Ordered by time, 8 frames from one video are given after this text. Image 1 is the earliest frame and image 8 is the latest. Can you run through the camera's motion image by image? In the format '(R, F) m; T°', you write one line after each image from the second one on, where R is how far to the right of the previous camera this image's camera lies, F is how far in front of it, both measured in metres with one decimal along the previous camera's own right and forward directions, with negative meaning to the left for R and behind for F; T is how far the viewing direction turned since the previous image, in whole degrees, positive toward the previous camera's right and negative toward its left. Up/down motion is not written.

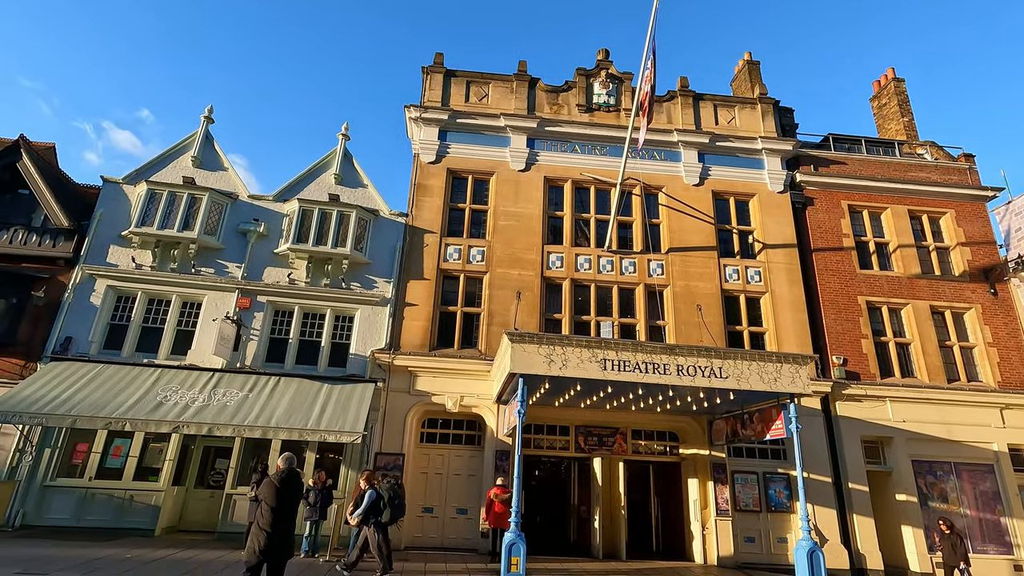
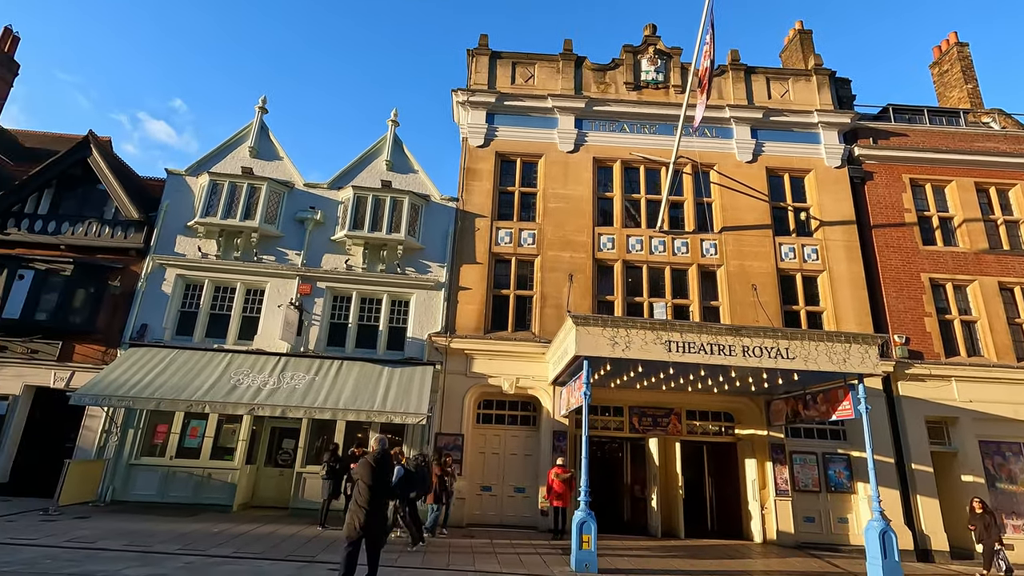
(-0.7, -0.1) m; -3°
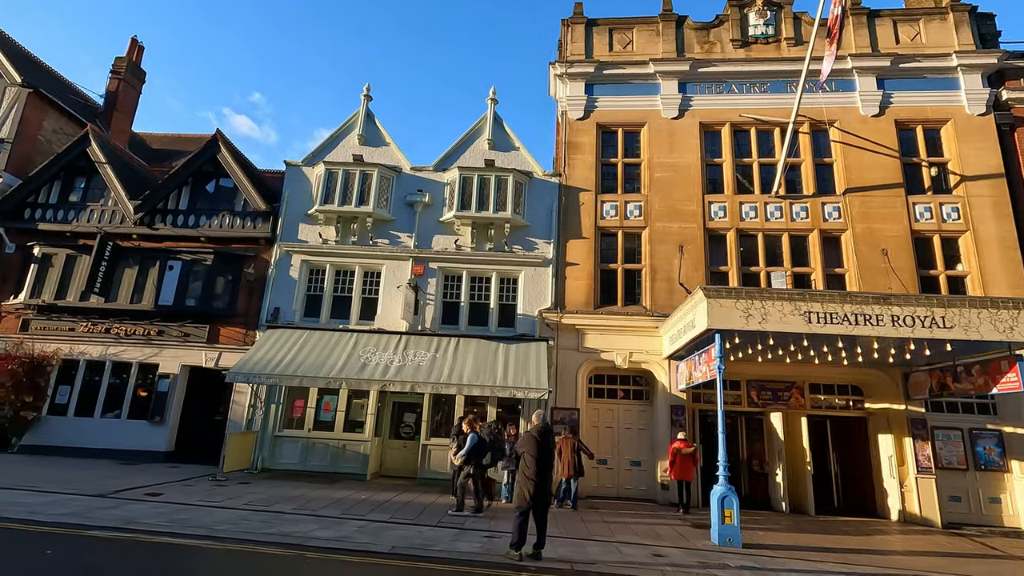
(-1.2, -0.1) m; -7°
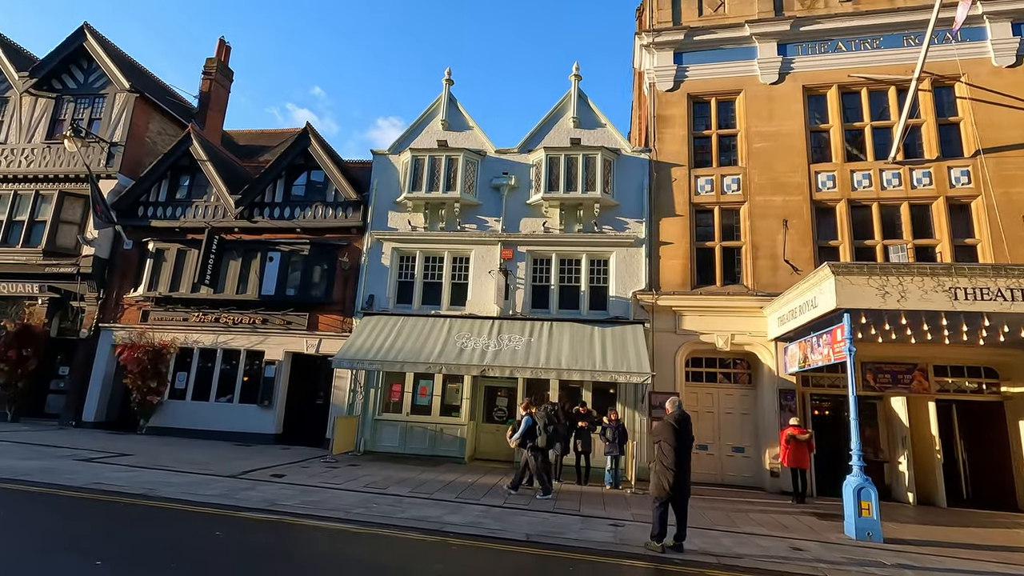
(-1.0, +0.2) m; -6°
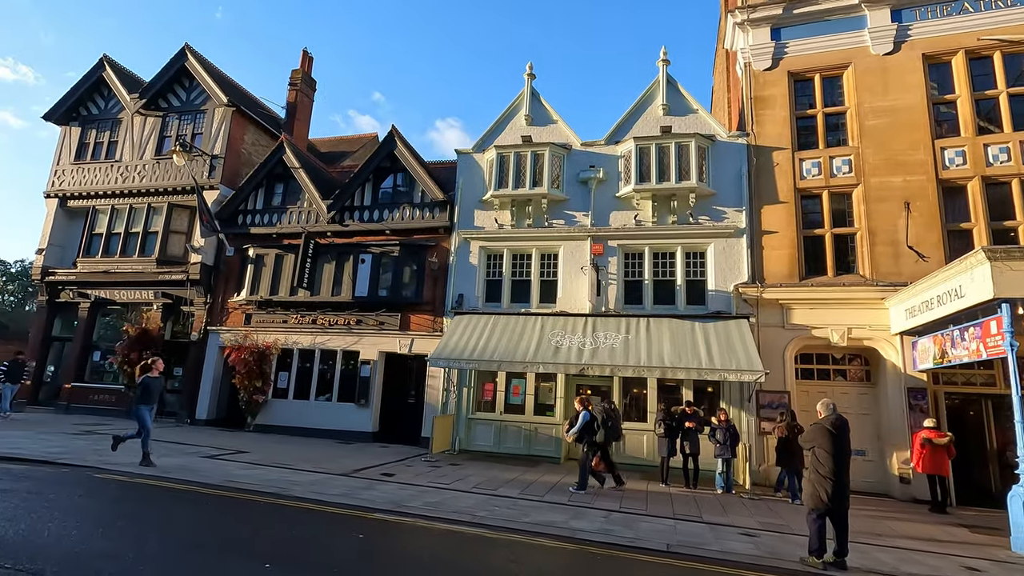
(-0.9, +0.2) m; -6°
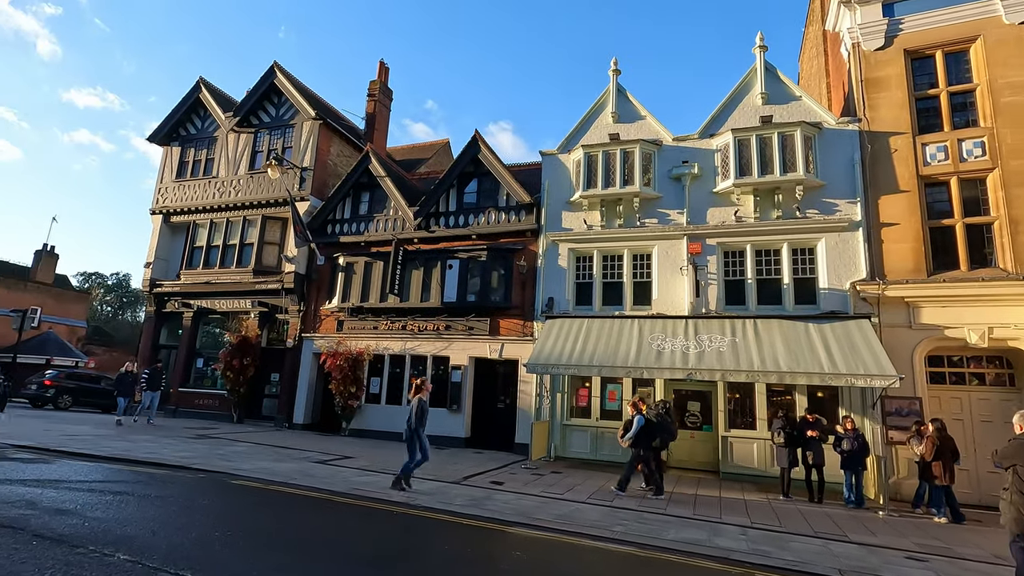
(-1.1, +0.2) m; -6°
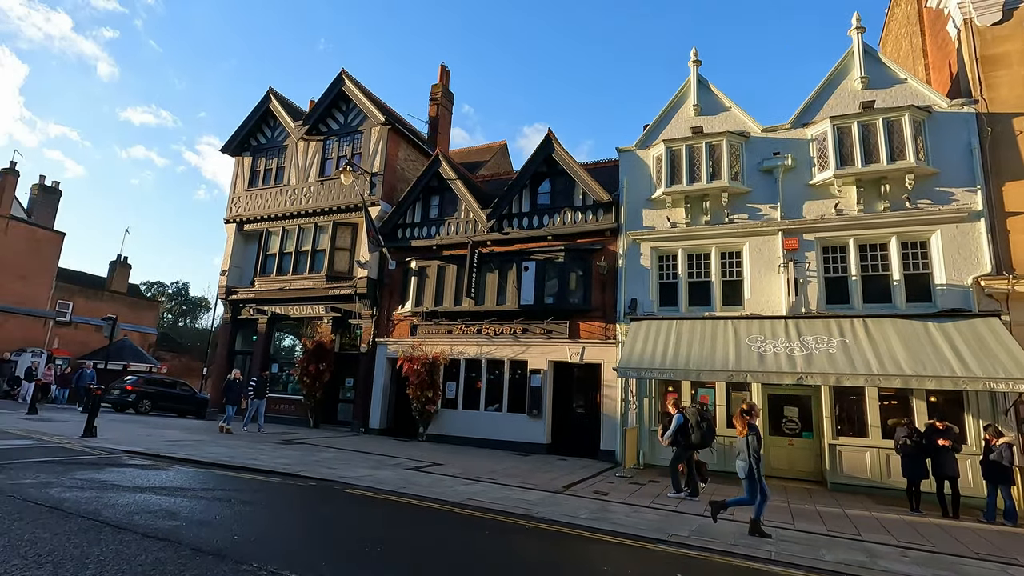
(-1.2, +0.3) m; -4°
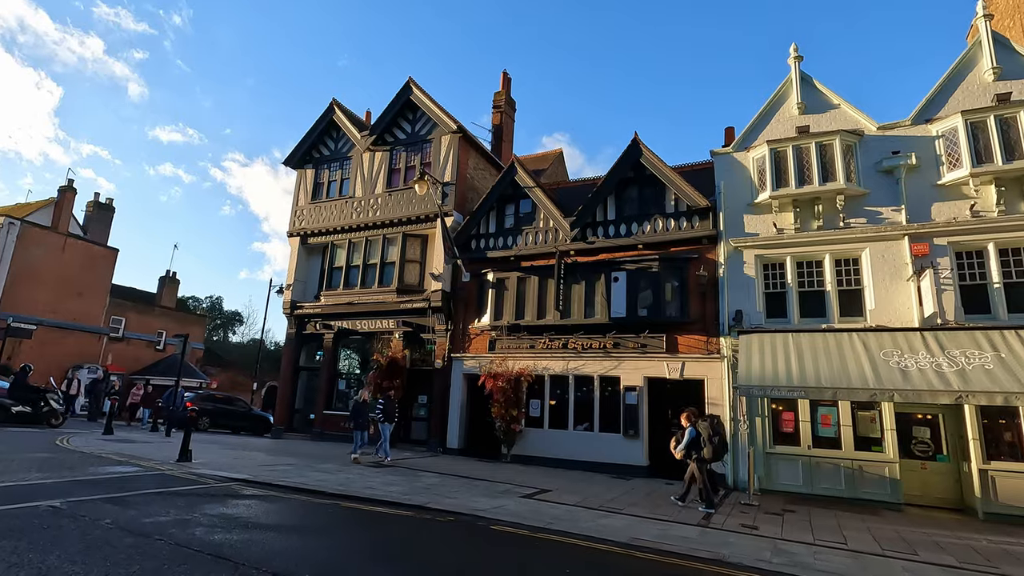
(-2.1, +0.8) m; -2°
